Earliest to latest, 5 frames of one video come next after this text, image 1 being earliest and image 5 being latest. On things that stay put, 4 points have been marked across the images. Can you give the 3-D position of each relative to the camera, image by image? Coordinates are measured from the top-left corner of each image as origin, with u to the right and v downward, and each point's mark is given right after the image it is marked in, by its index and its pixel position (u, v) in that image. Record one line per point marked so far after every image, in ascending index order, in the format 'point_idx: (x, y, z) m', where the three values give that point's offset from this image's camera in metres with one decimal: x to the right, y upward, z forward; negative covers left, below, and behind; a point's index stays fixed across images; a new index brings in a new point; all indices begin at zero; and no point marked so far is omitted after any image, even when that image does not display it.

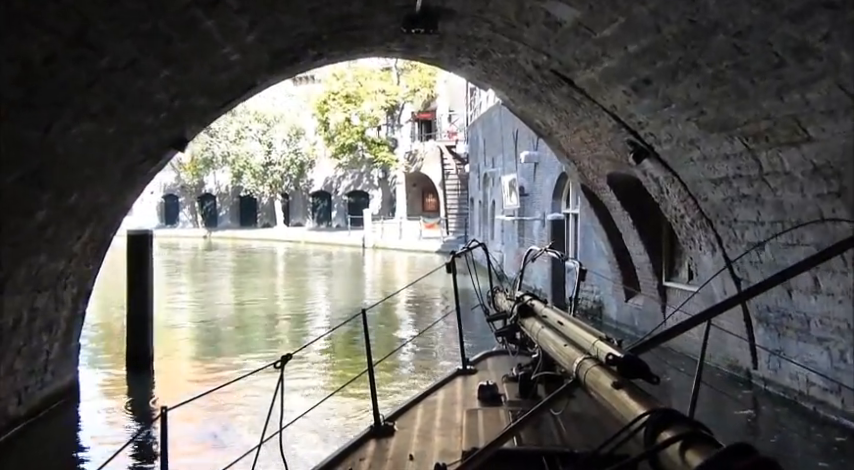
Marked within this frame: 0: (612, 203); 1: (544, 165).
0: (+1.8, +0.3, +8.2) m
1: (+1.8, +1.0, +12.5) m
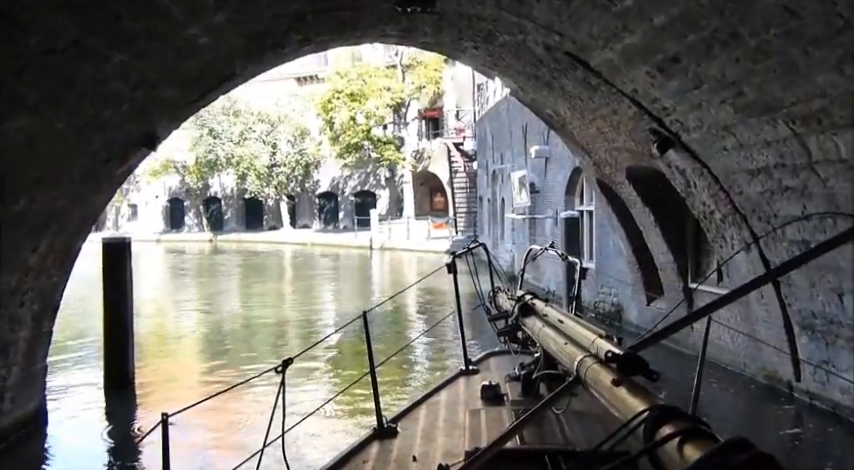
0: (+1.9, +0.3, +7.6) m
1: (+1.8, +1.1, +11.9) m
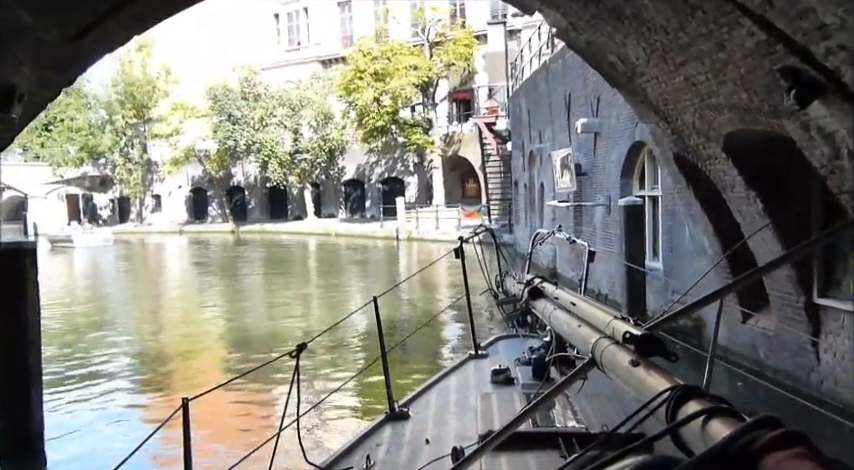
0: (+2.0, +0.4, +5.5) m
1: (+2.1, +1.2, +9.8) m
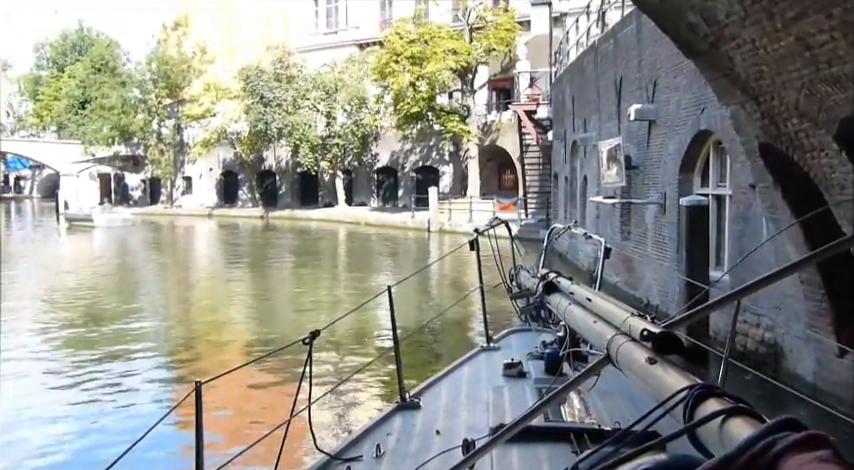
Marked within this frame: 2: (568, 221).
0: (+2.1, +0.3, +4.3) m
1: (+2.4, +1.1, +8.6) m
2: (+2.7, +0.2, +16.2) m
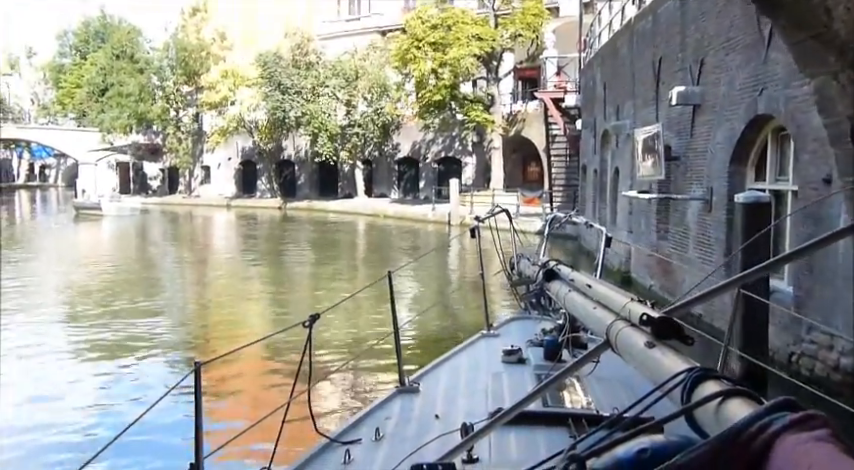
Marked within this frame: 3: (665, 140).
0: (+2.1, +0.3, +3.2) m
1: (+2.6, +1.1, +7.5) m
2: (+3.1, +0.3, +15.1) m
3: (+2.6, +1.0, +9.1) m
